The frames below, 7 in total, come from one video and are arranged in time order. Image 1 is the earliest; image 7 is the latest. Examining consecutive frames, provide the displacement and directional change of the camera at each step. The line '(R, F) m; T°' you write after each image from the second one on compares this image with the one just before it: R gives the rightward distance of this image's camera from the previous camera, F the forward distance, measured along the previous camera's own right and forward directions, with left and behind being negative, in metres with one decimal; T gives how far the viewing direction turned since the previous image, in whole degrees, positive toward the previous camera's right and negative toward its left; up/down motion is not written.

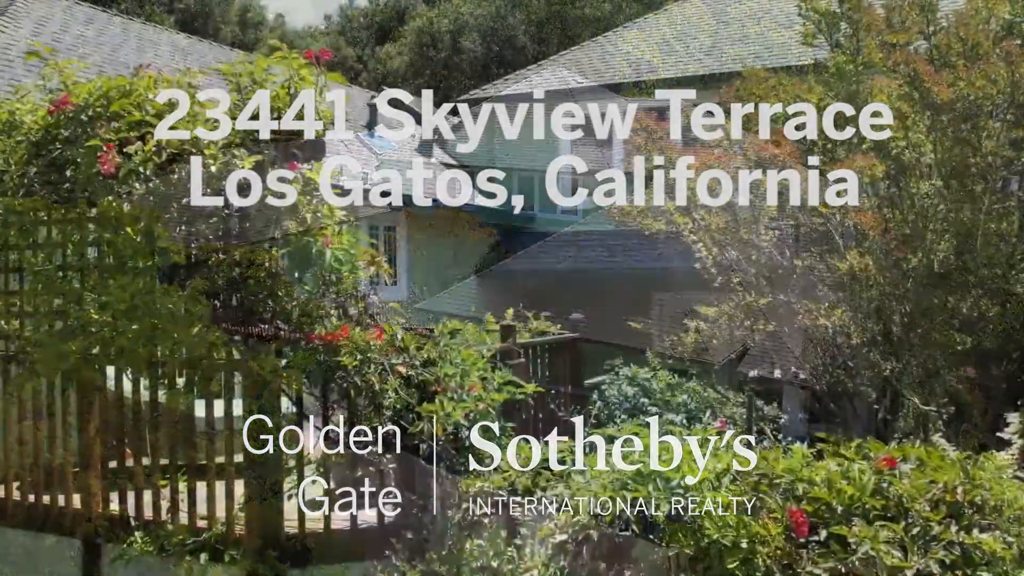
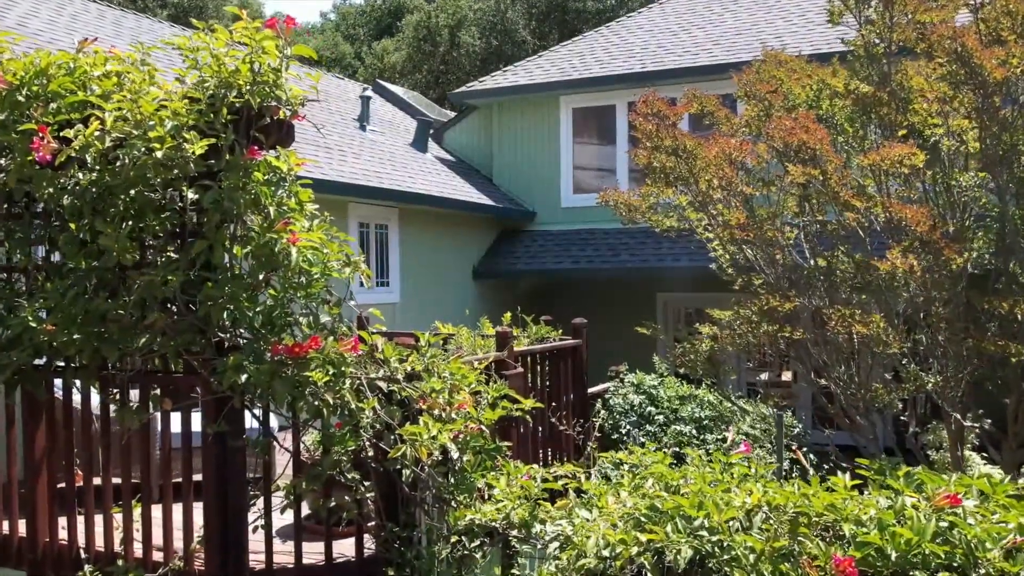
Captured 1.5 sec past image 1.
(0.0, +0.6) m; 0°
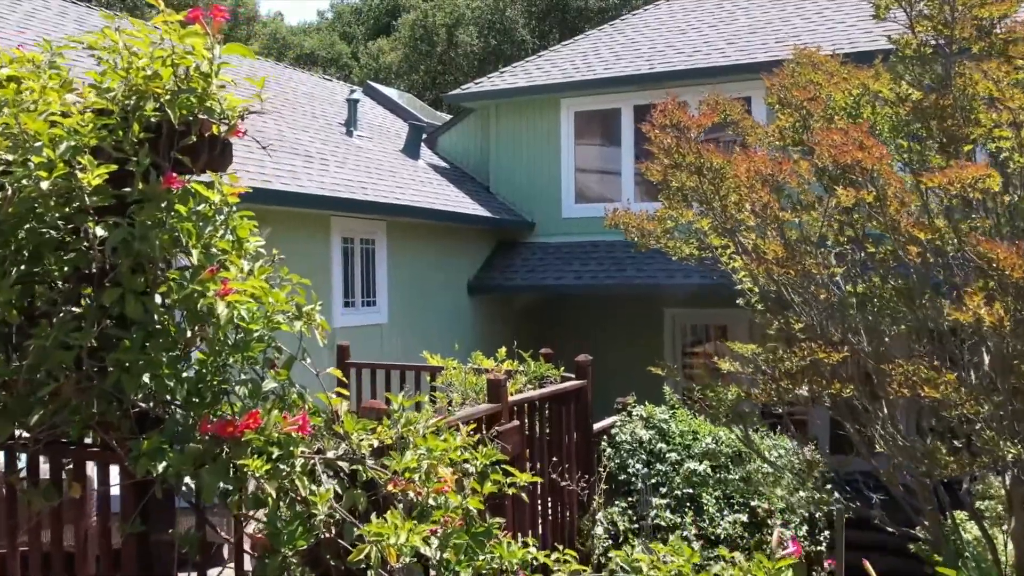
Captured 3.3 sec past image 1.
(0.0, +0.8) m; 0°
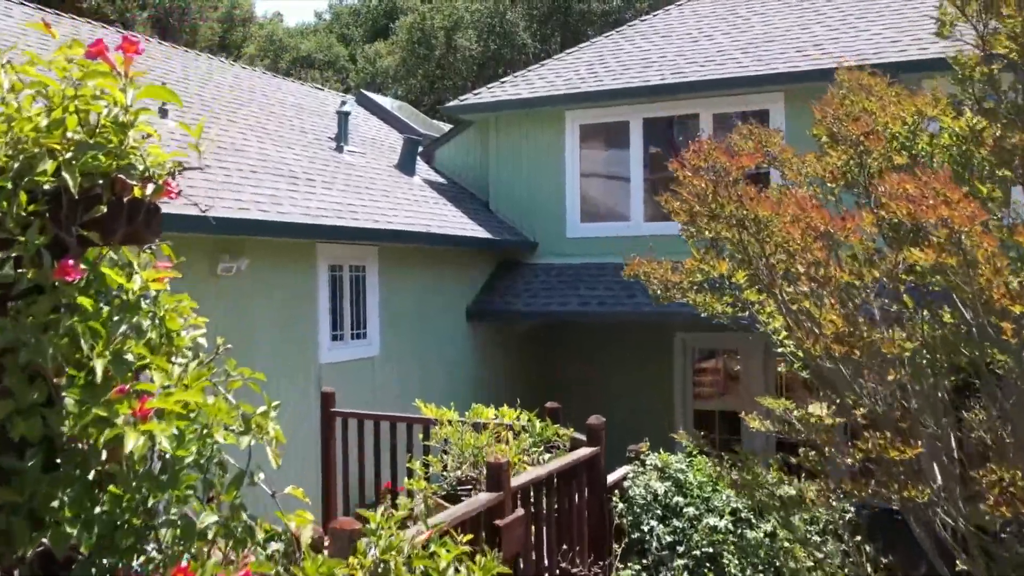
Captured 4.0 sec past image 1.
(0.0, +0.7) m; 0°
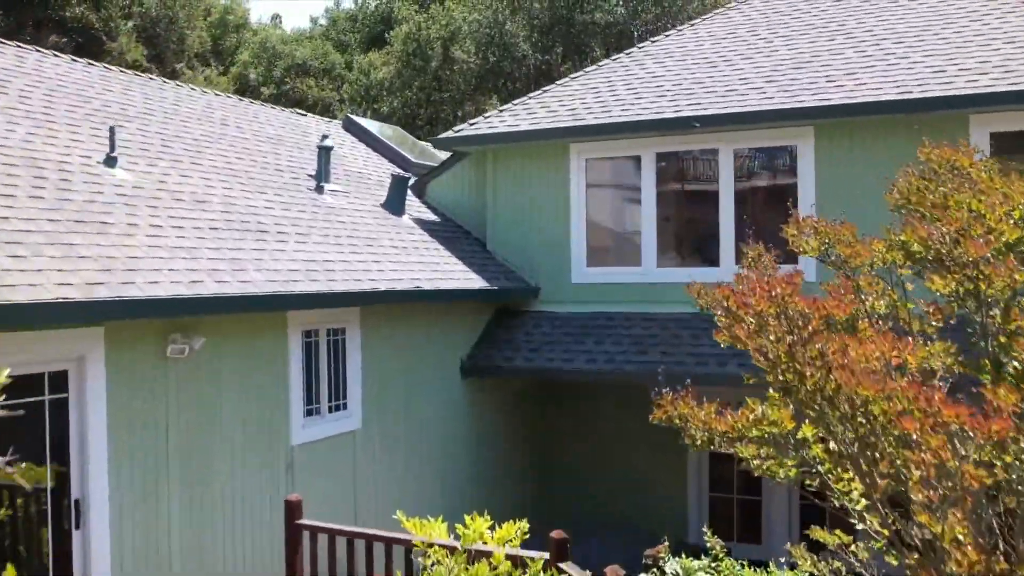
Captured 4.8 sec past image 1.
(0.0, +1.0) m; 0°
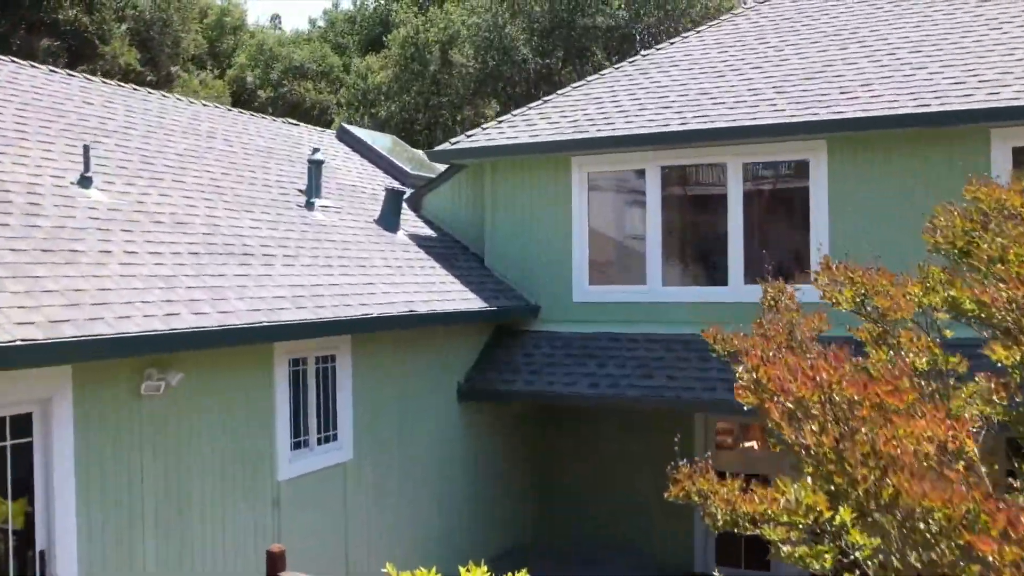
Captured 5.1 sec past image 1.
(0.0, +0.4) m; 0°
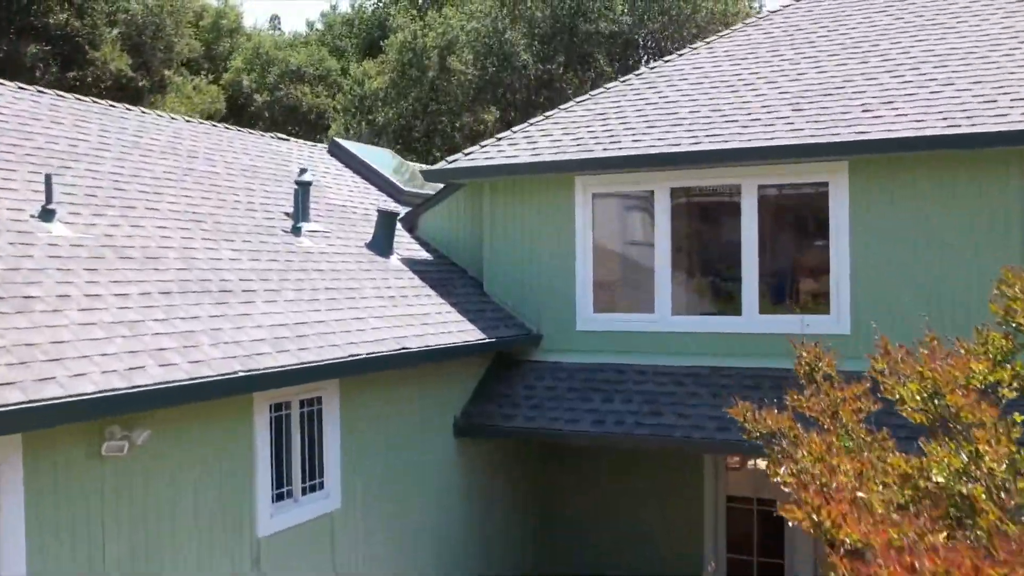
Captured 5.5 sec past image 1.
(0.0, +0.5) m; 0°
